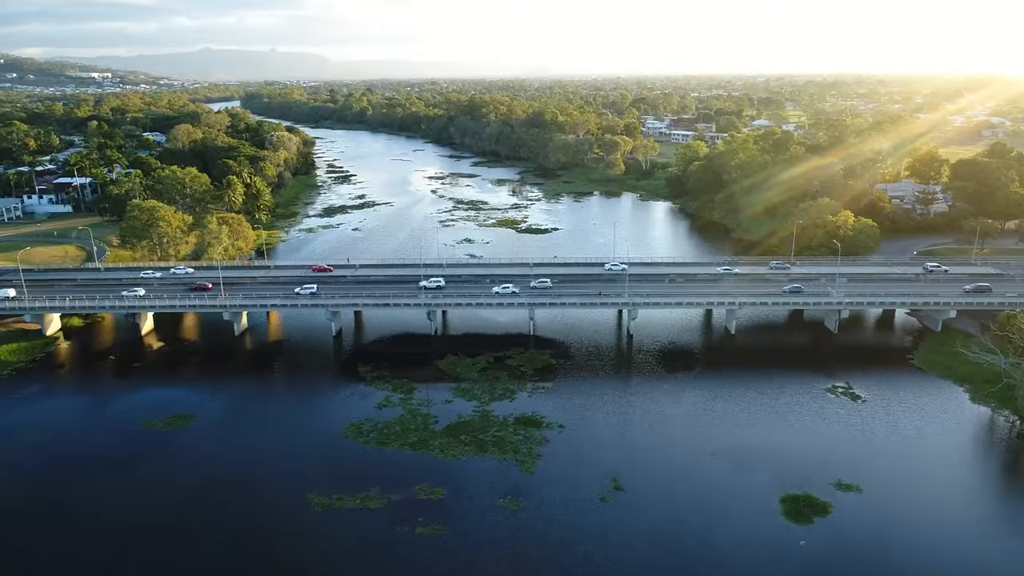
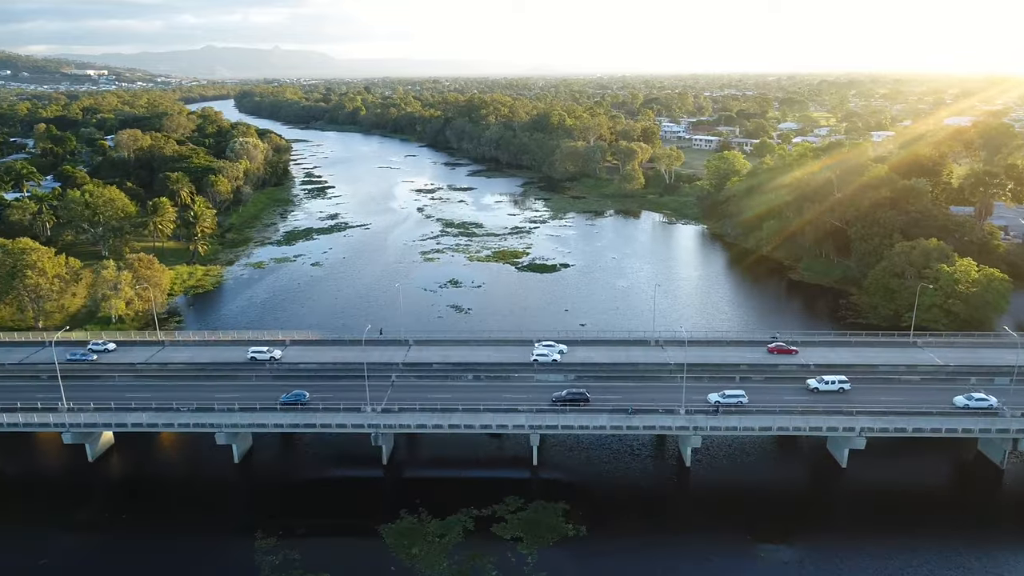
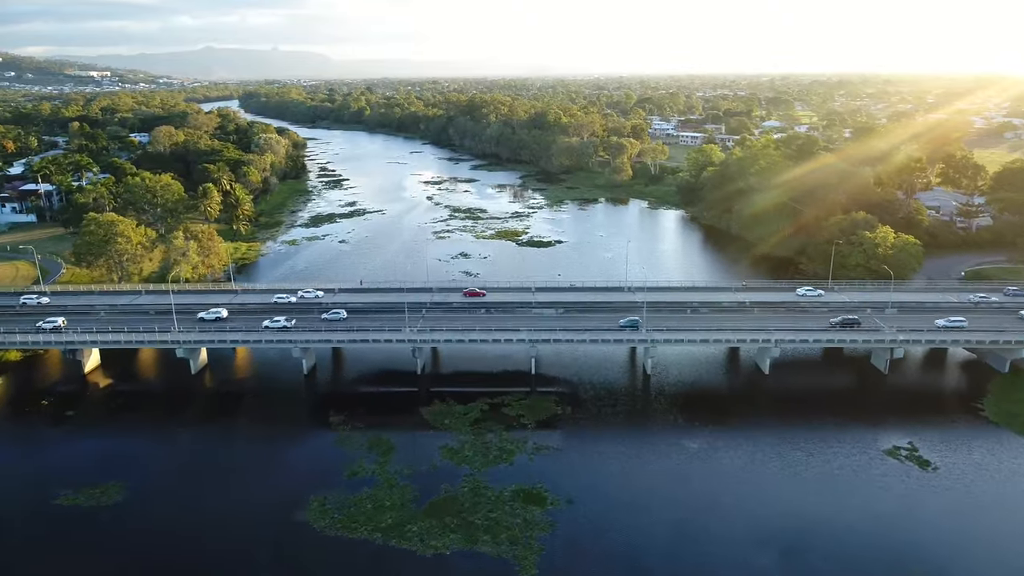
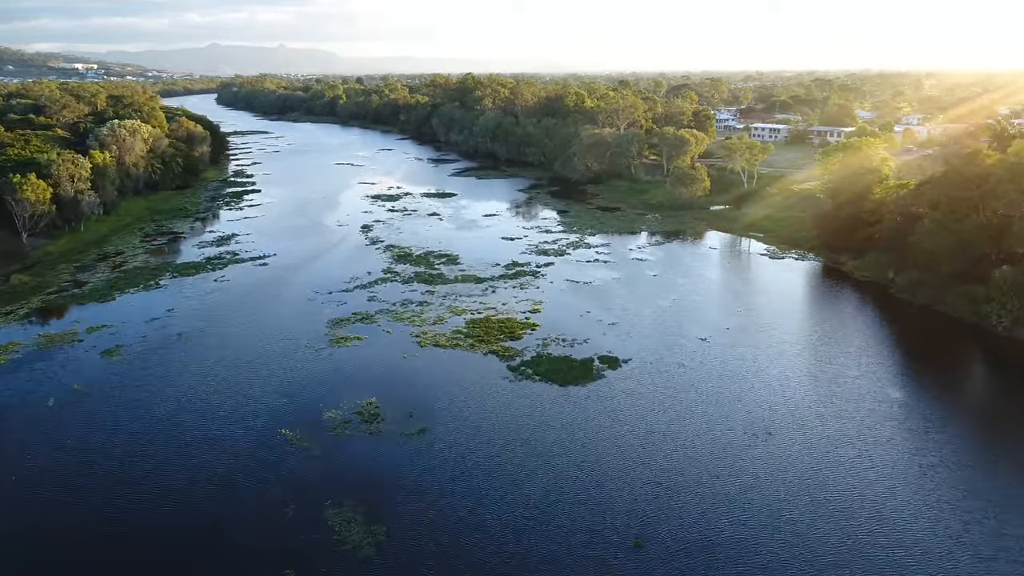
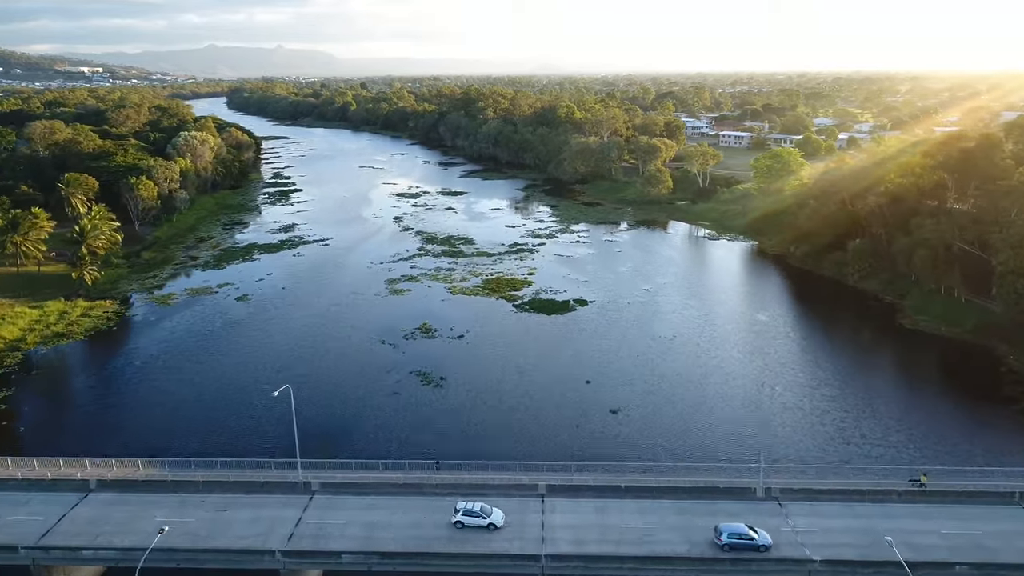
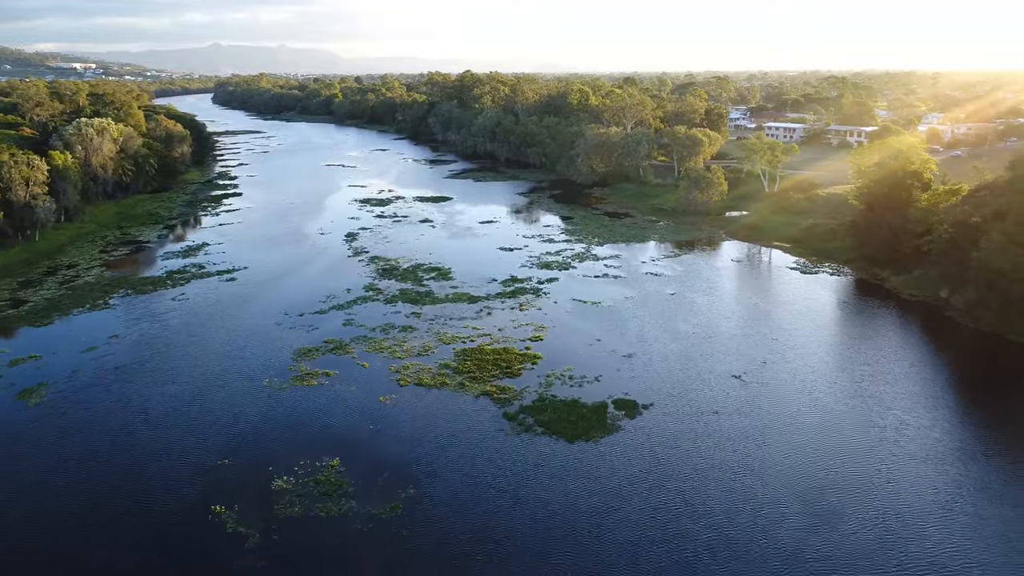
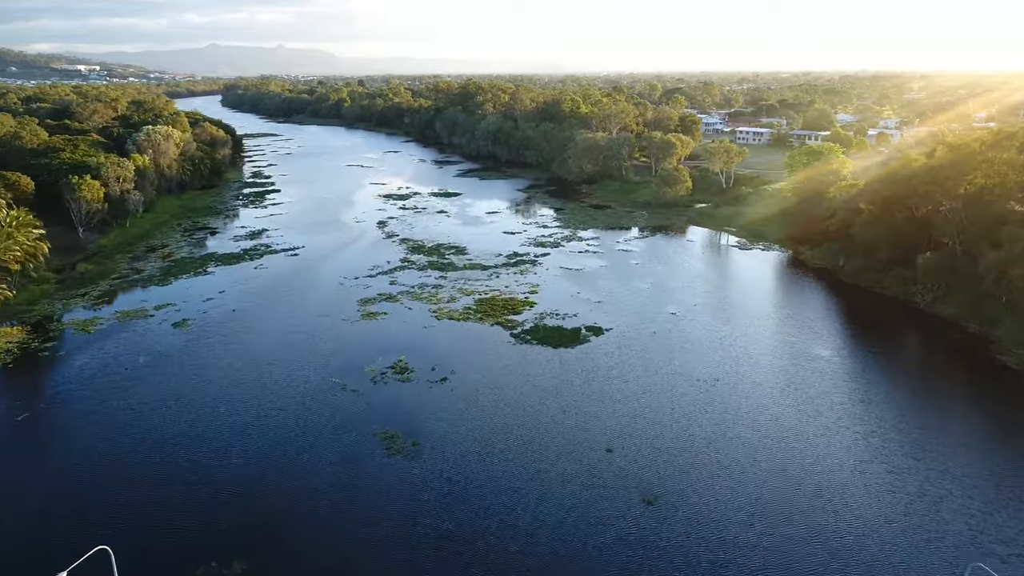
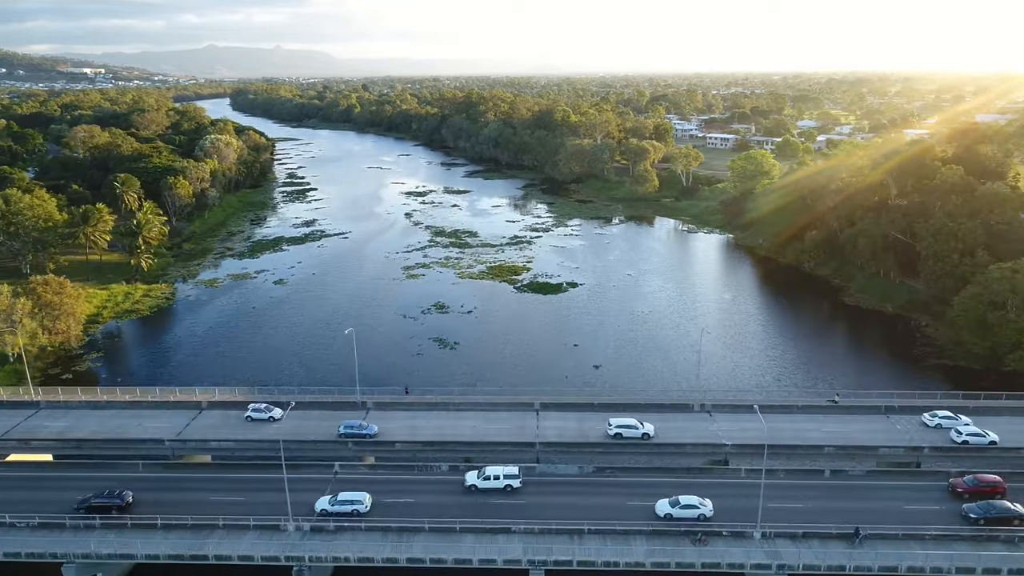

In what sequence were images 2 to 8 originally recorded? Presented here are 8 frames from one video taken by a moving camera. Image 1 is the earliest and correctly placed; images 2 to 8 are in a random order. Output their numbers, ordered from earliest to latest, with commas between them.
3, 2, 8, 5, 7, 4, 6
